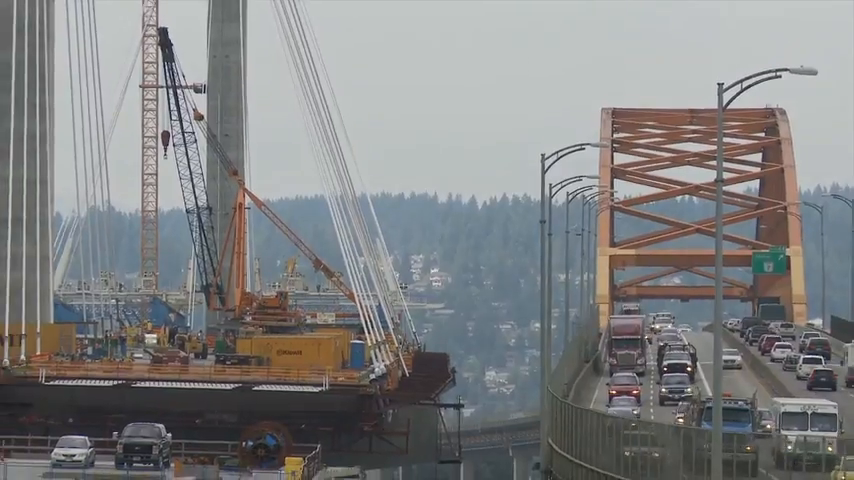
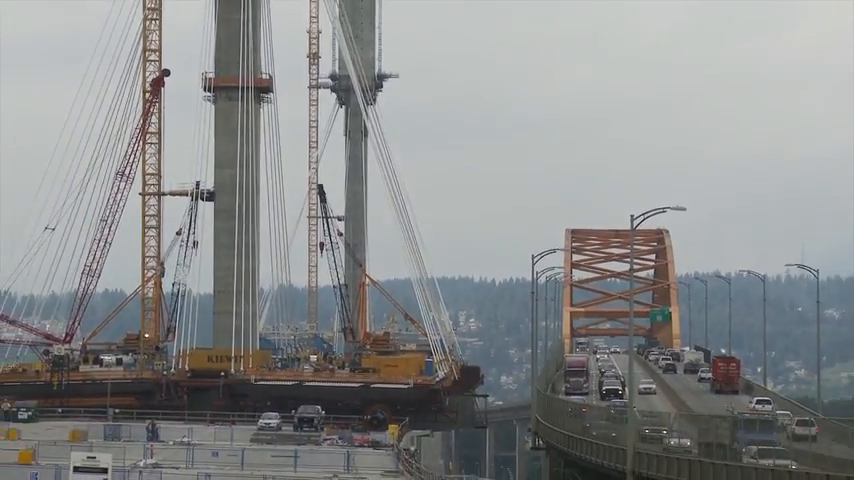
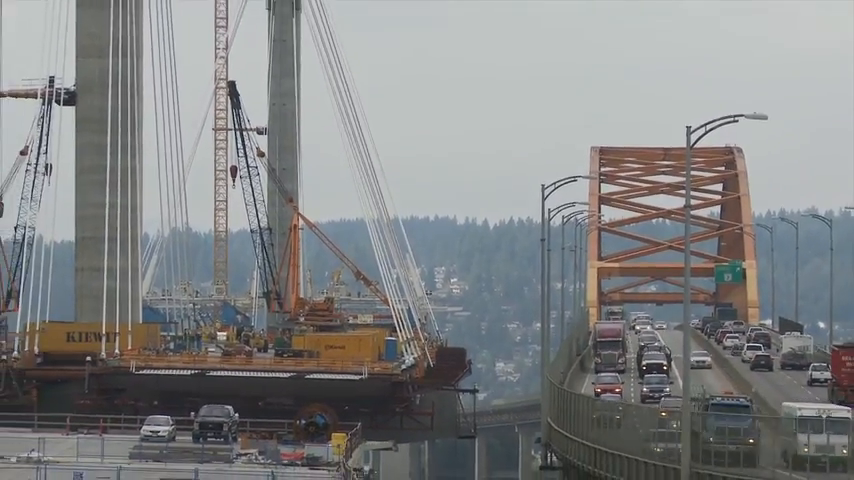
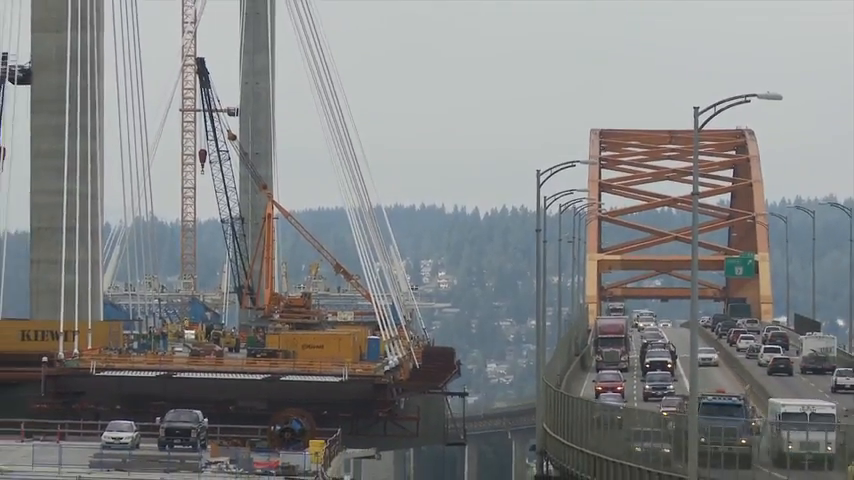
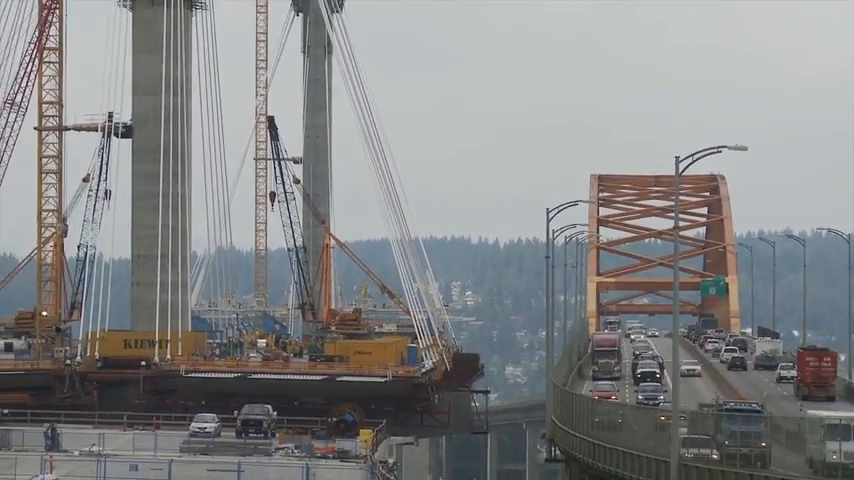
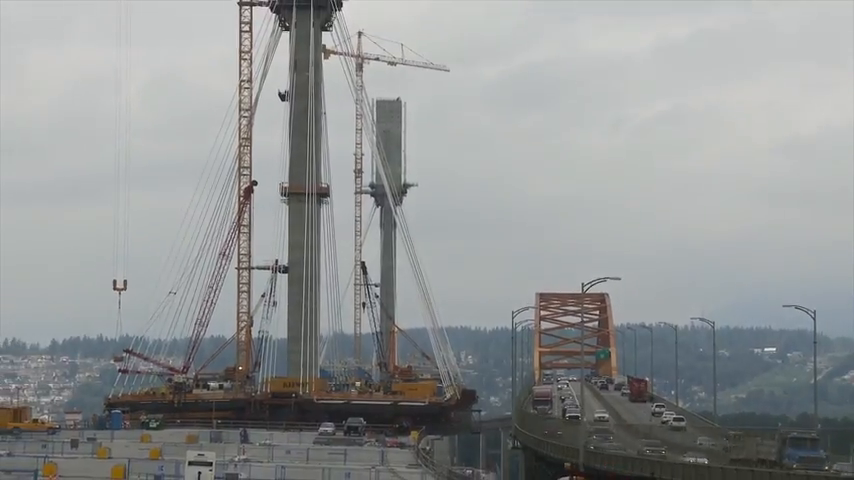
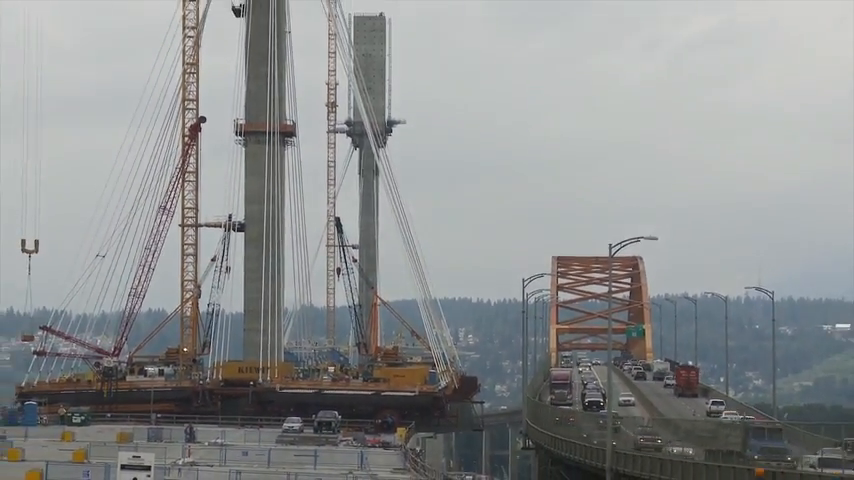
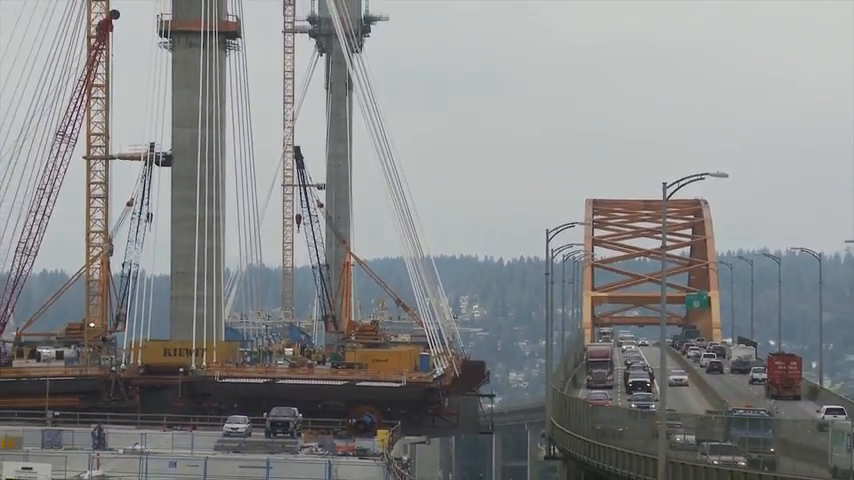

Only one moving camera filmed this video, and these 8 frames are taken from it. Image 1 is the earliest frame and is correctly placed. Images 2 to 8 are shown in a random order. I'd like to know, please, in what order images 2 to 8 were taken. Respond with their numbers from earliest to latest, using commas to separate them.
4, 3, 5, 8, 2, 7, 6
